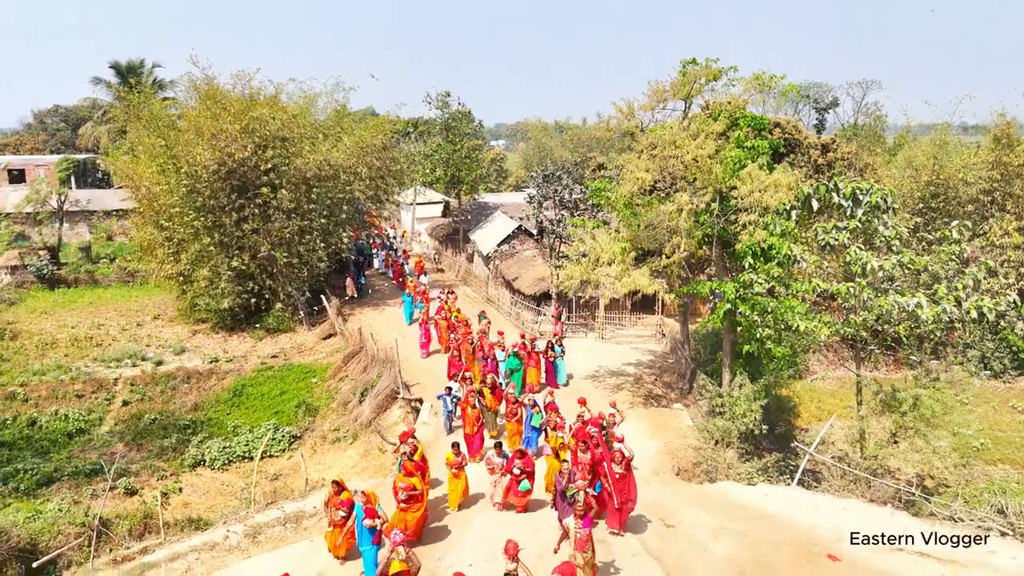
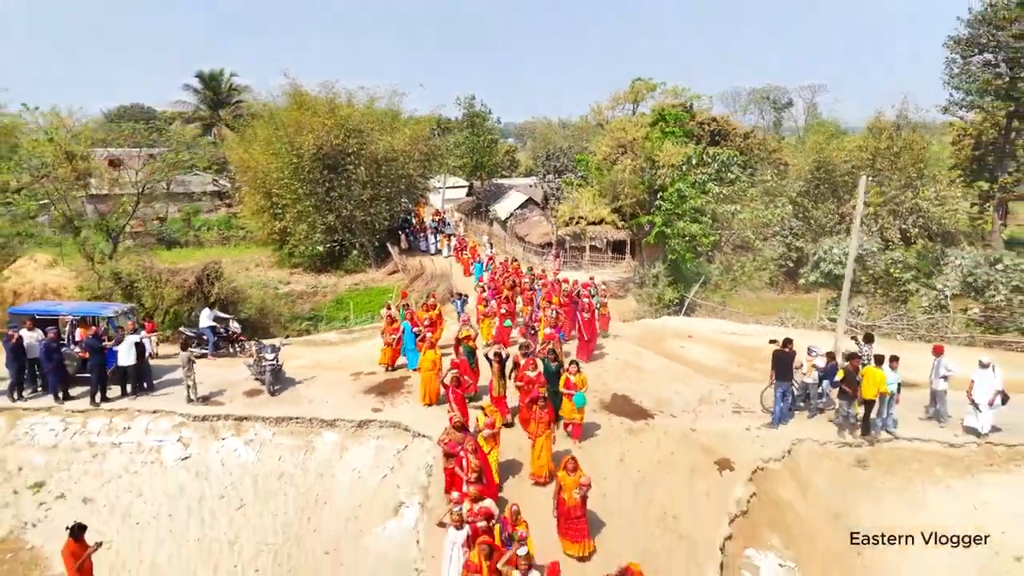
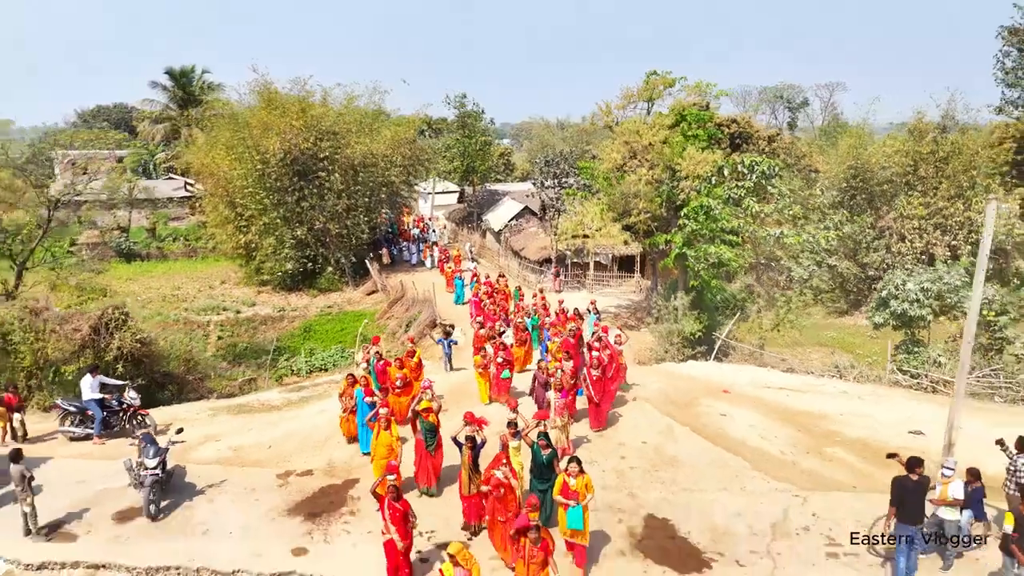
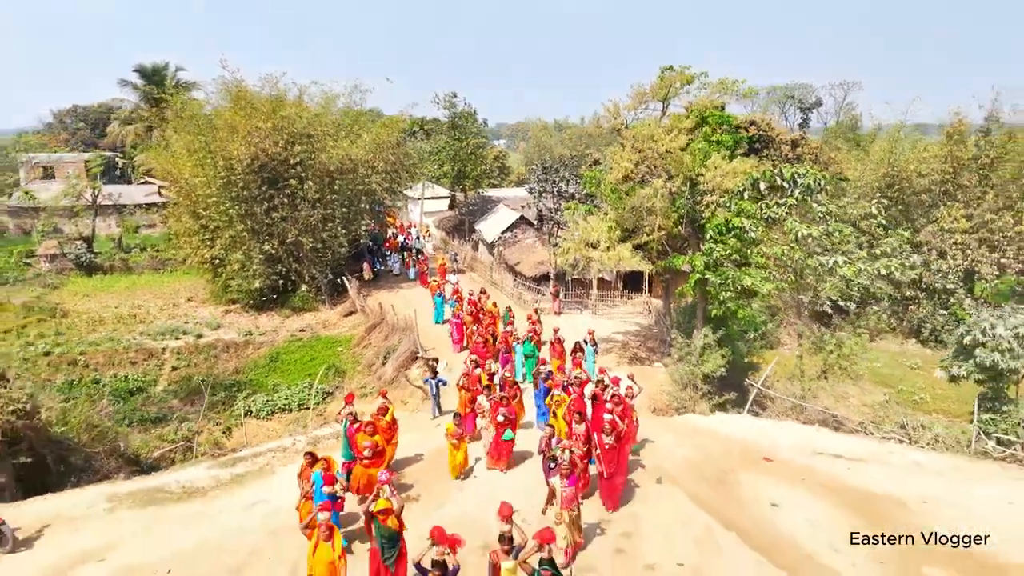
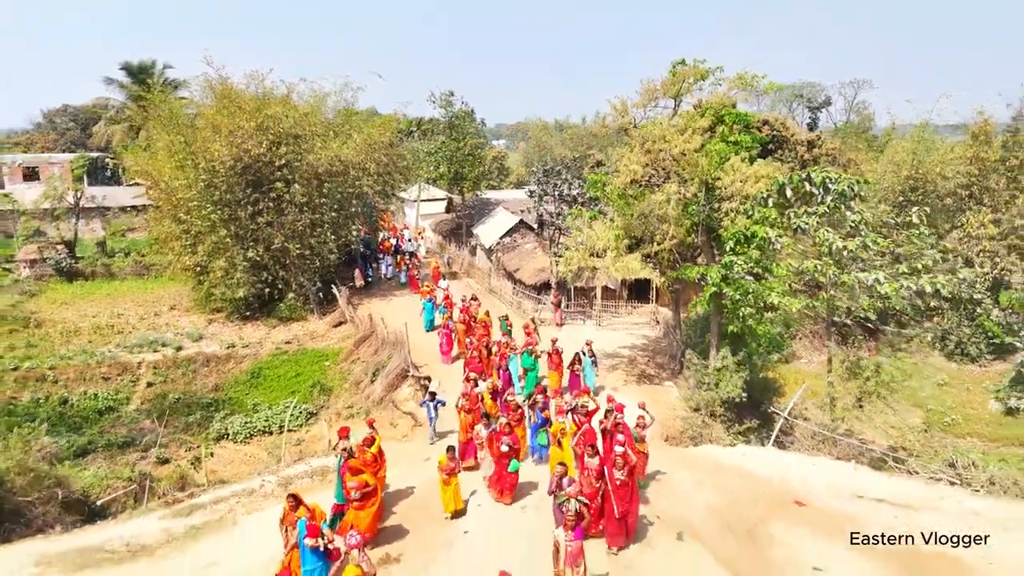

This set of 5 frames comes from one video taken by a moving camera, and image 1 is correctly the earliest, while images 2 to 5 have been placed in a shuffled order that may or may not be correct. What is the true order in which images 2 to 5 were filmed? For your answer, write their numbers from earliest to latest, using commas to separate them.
5, 4, 3, 2
